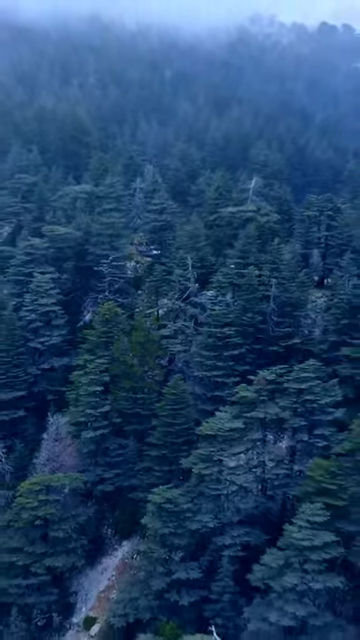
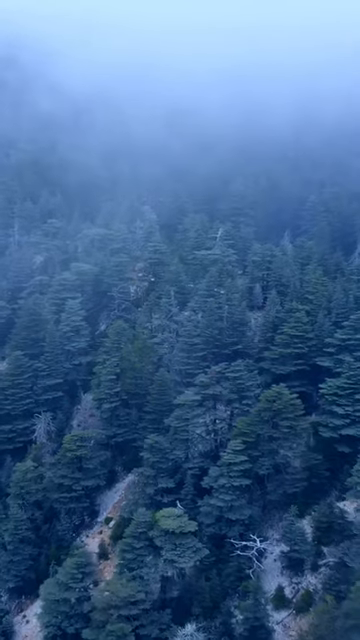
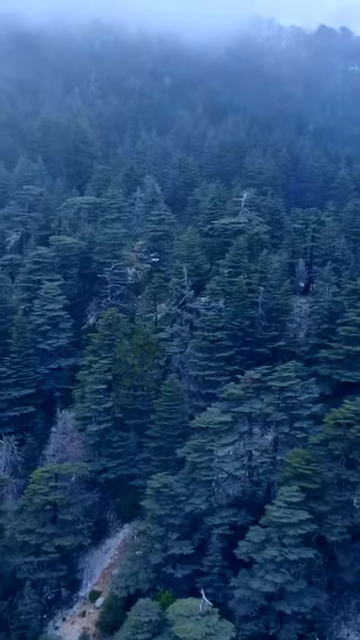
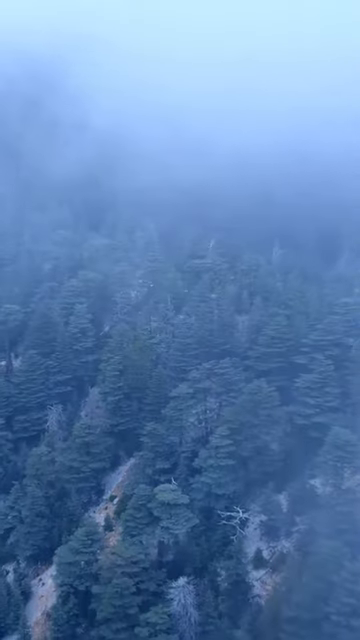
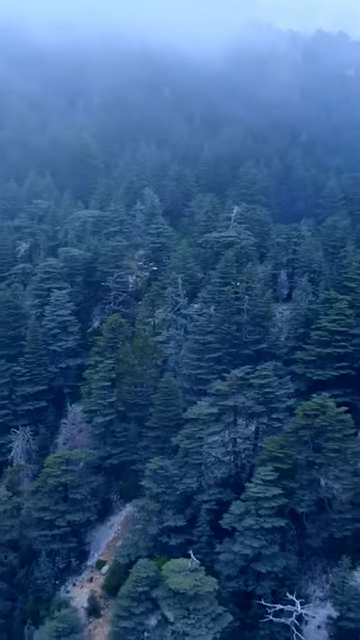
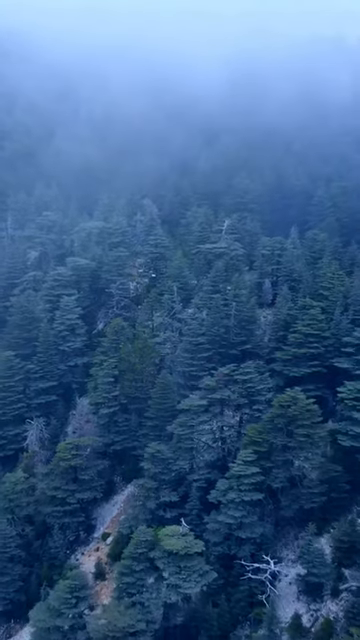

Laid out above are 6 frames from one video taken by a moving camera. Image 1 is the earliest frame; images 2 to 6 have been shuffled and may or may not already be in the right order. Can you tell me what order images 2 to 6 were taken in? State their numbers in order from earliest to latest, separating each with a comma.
3, 5, 6, 2, 4
